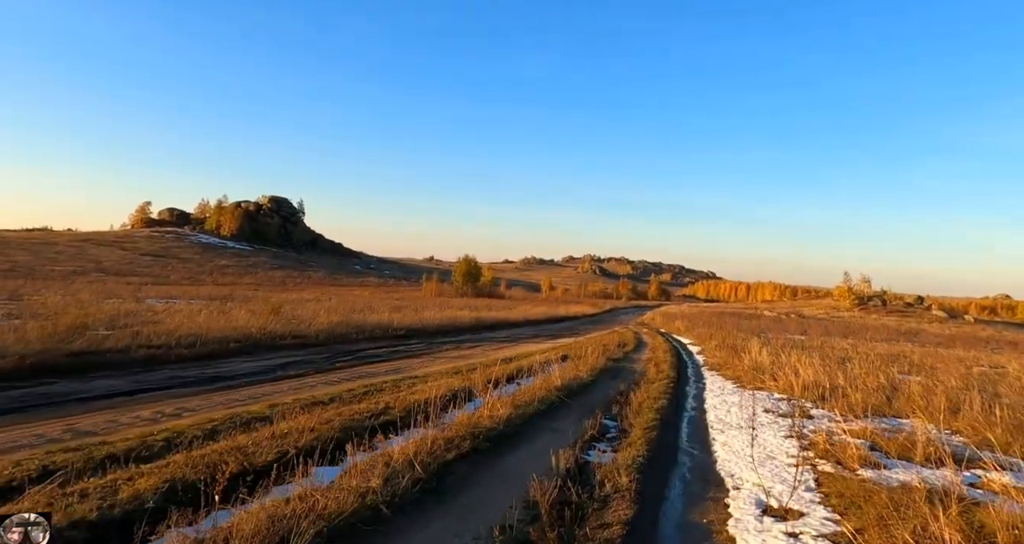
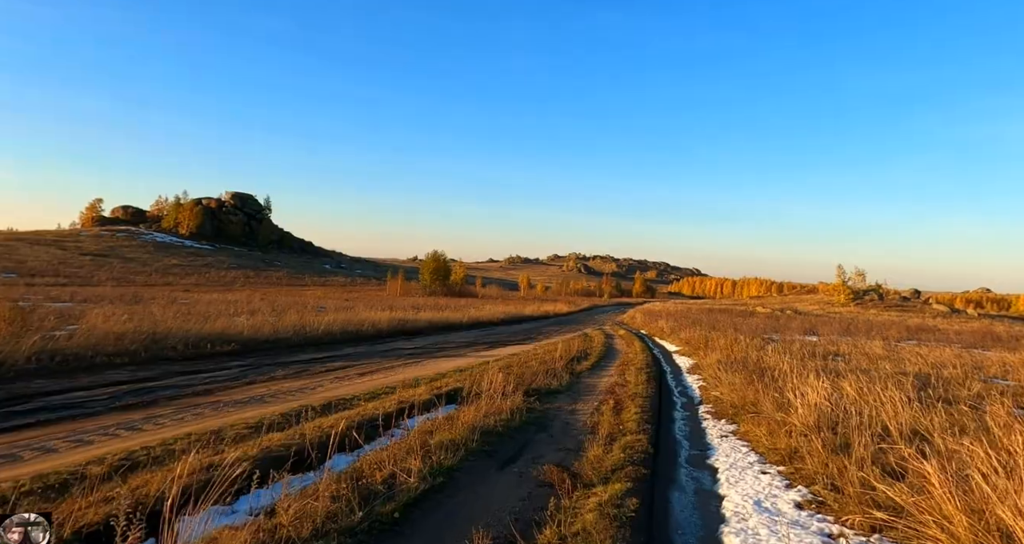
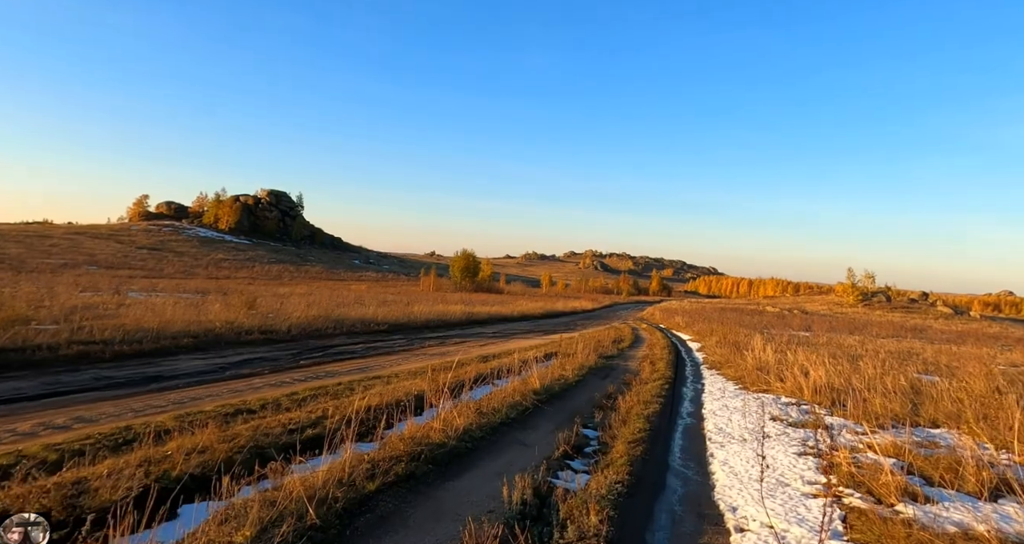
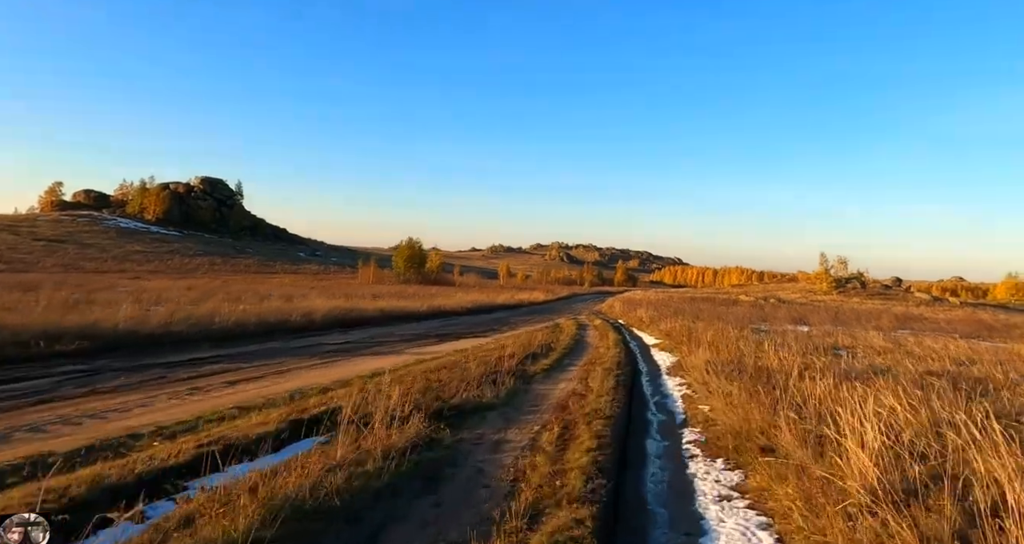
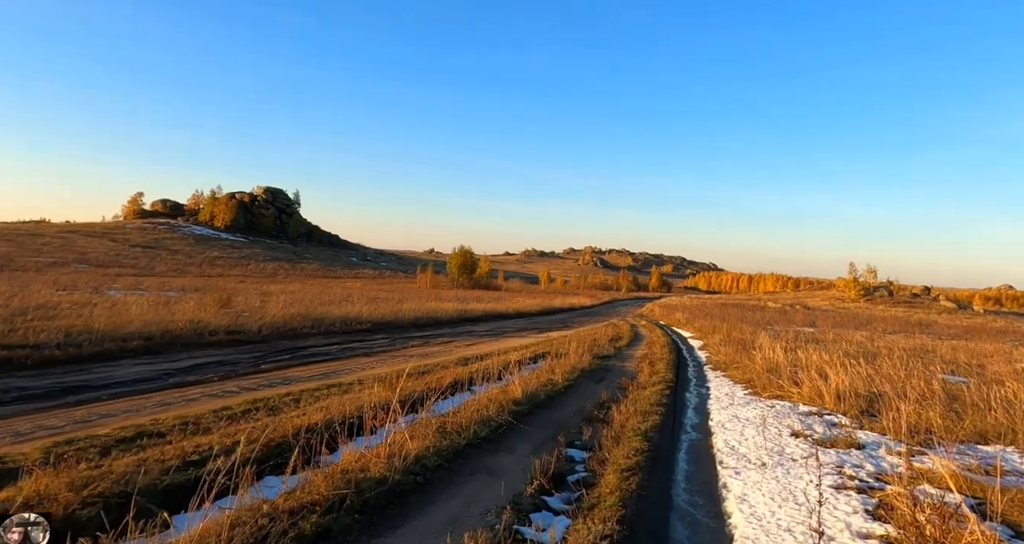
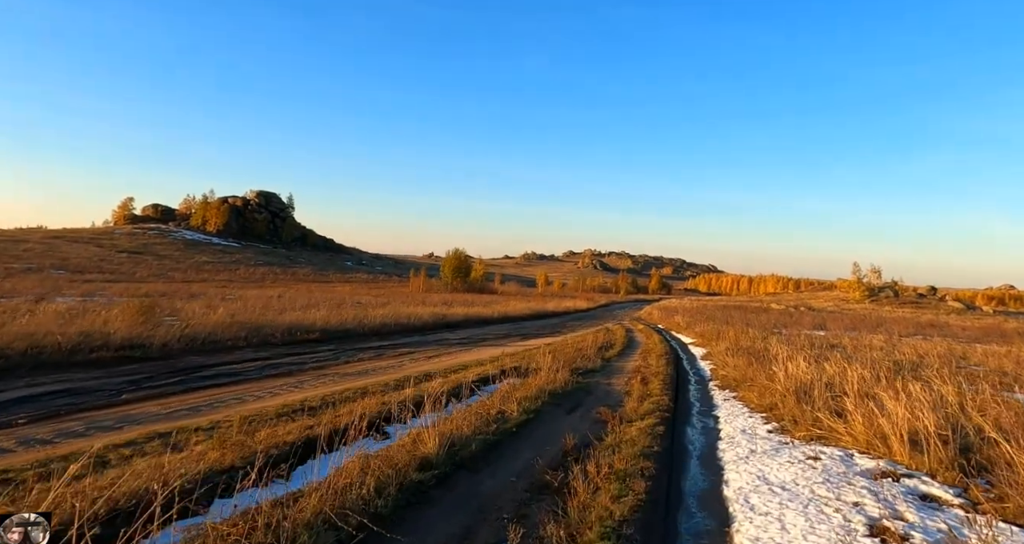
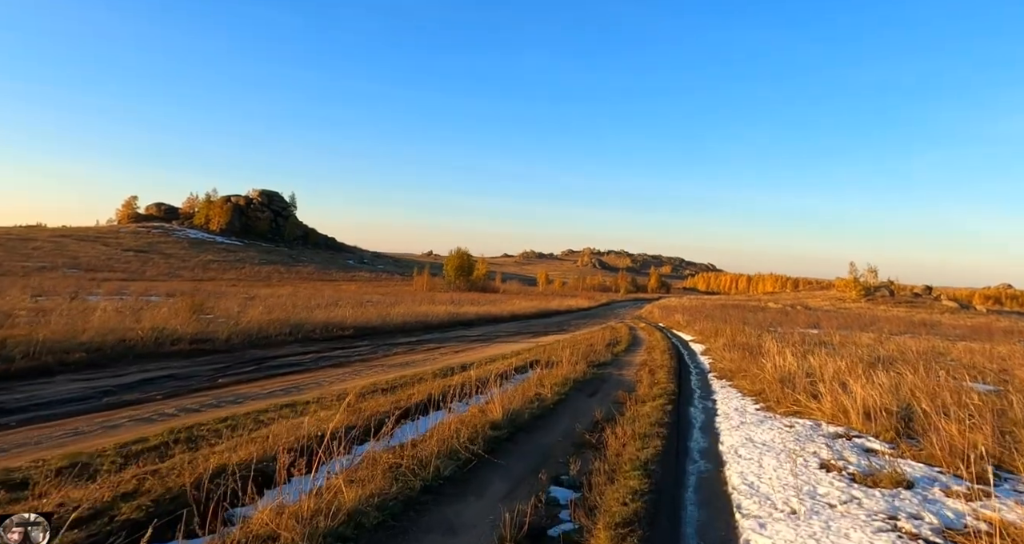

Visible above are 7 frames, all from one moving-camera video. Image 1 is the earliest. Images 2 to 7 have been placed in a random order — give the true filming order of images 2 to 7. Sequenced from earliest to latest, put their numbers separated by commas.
3, 5, 7, 6, 2, 4
